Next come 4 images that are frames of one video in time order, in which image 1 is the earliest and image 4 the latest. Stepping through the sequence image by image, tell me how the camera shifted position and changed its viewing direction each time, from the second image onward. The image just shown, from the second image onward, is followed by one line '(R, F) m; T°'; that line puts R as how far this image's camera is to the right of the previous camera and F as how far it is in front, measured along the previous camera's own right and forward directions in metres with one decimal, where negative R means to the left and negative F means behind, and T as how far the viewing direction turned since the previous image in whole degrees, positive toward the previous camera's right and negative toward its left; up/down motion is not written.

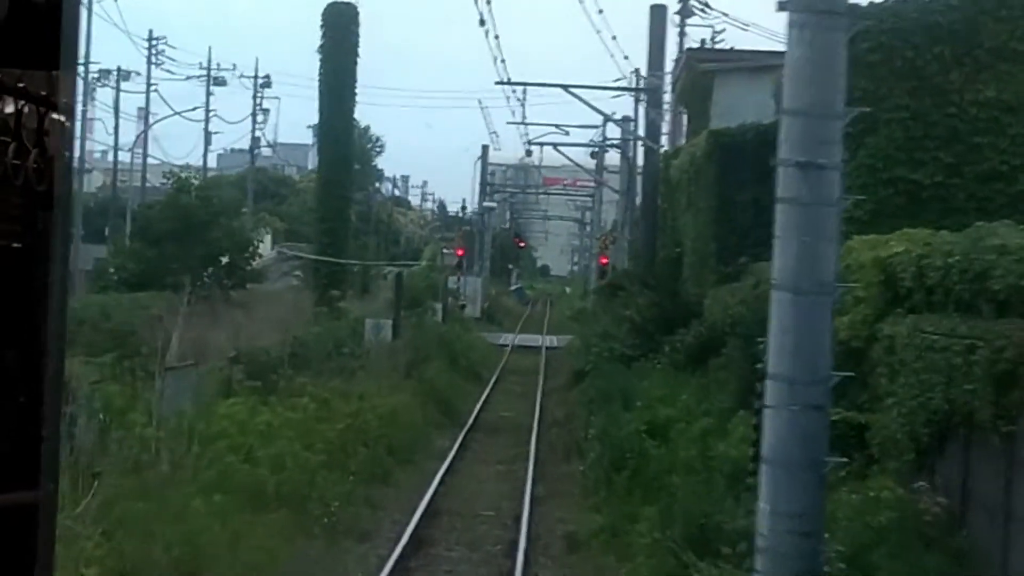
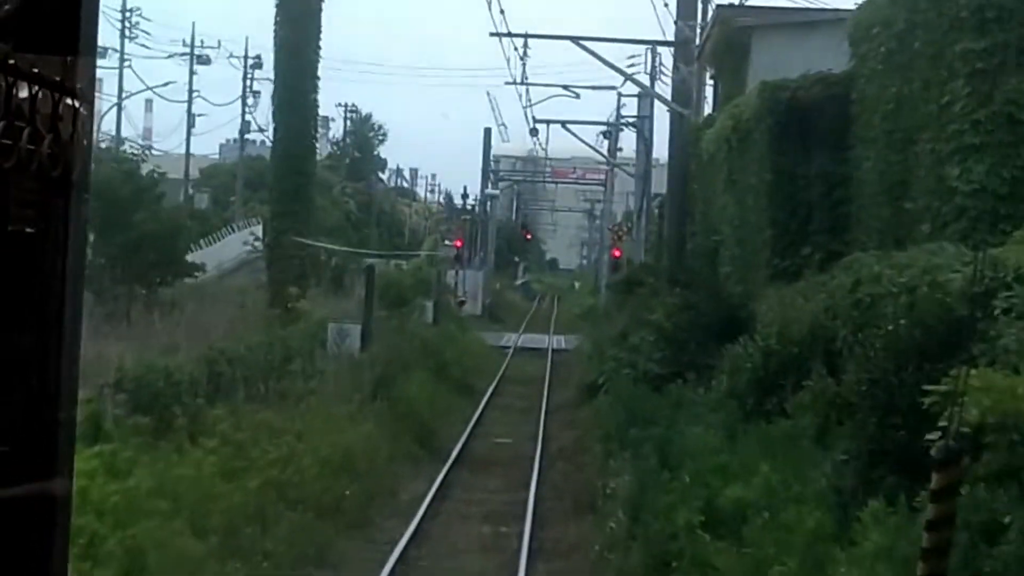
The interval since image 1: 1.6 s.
(+0.1, +4.5) m; 0°
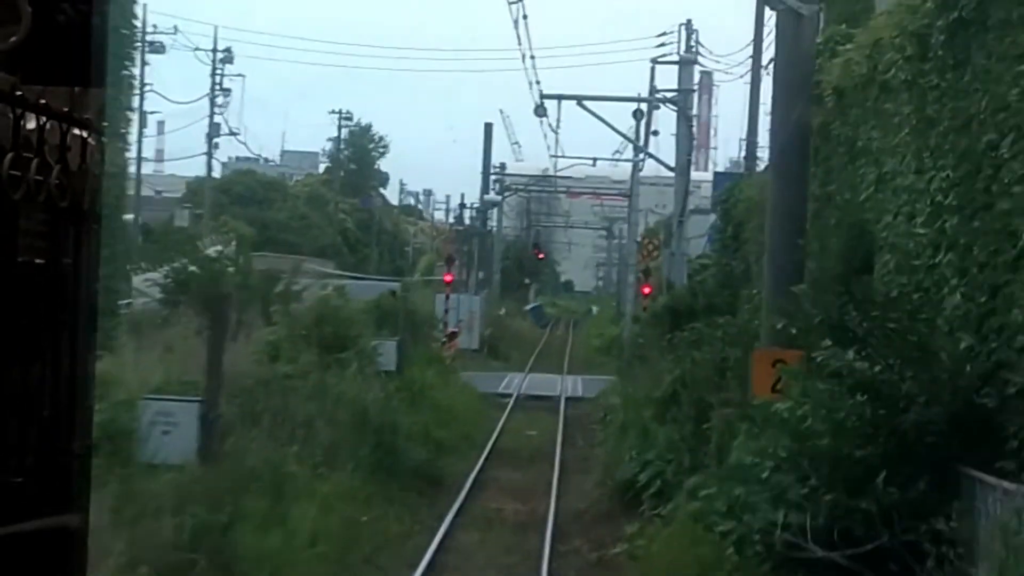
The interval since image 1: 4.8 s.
(+0.2, +9.0) m; 0°
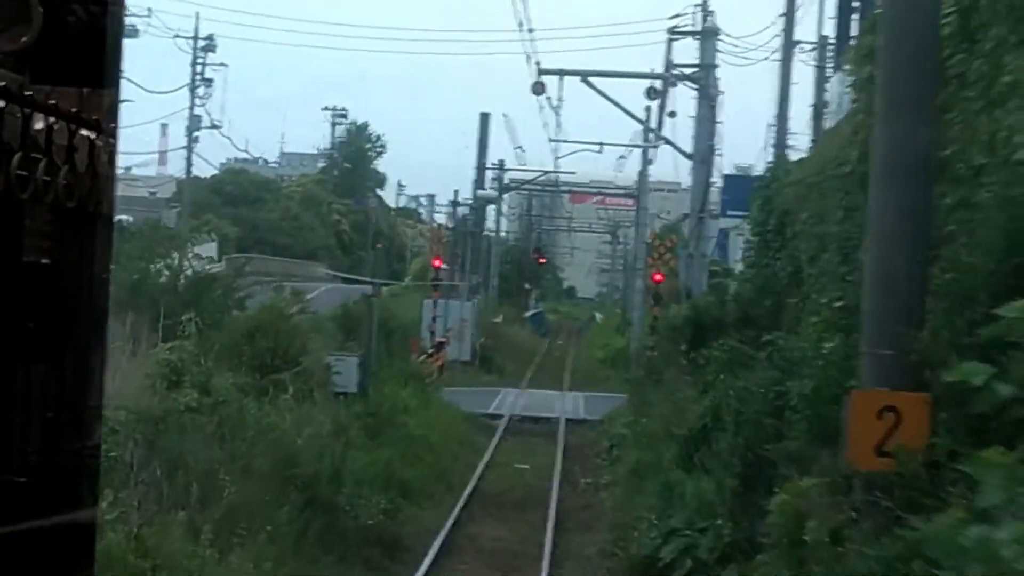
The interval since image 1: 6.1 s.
(+0.1, +3.8) m; 0°
